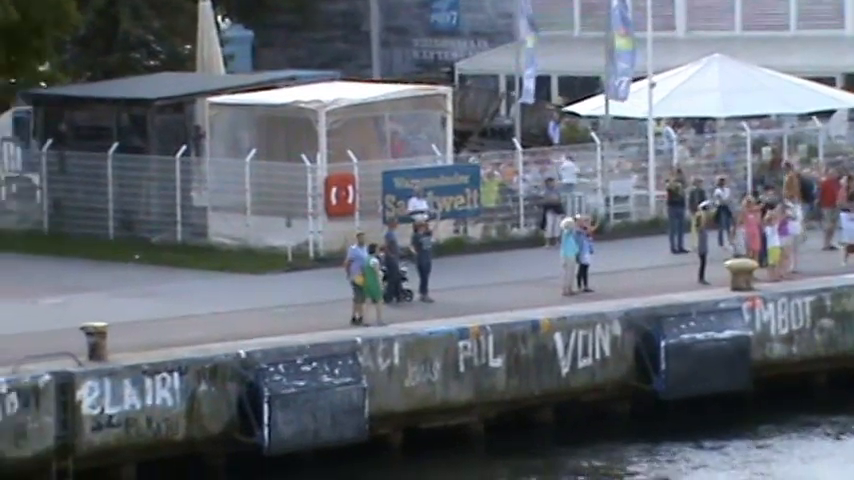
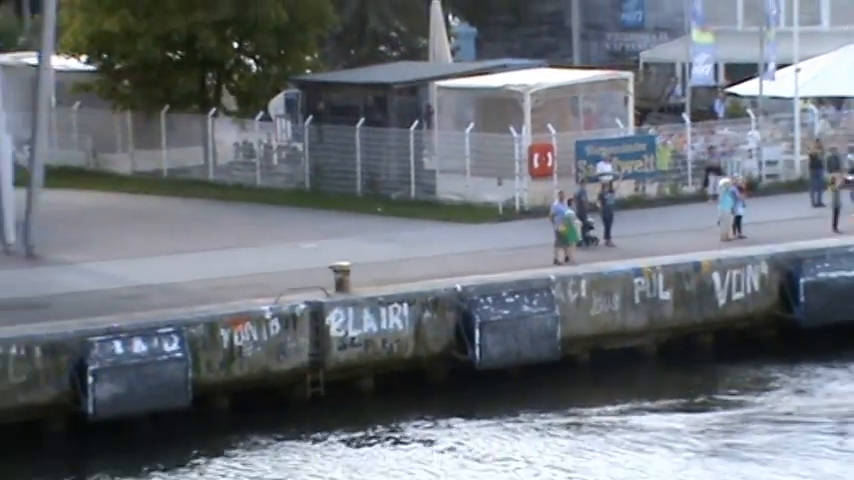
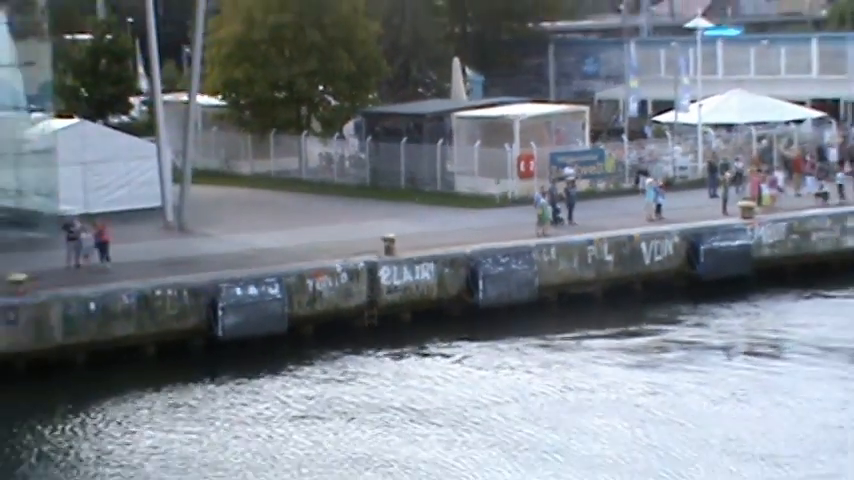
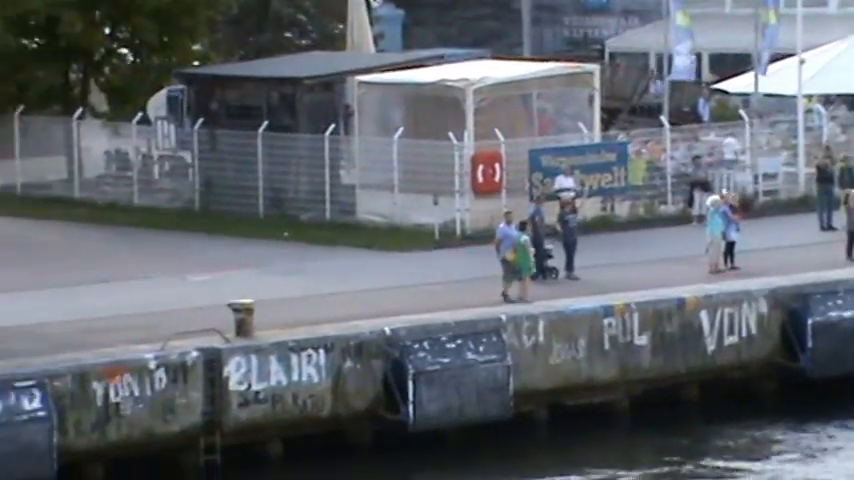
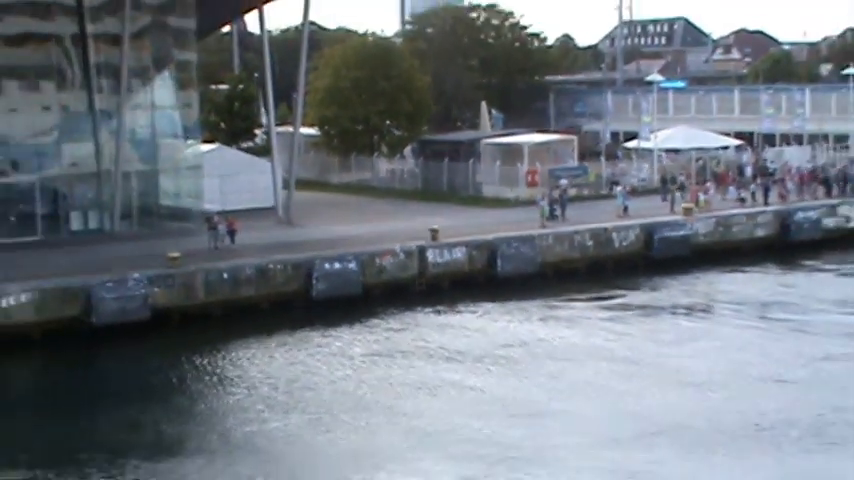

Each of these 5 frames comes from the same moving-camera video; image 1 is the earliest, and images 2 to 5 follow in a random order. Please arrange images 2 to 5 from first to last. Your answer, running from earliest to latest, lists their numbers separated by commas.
4, 2, 3, 5
